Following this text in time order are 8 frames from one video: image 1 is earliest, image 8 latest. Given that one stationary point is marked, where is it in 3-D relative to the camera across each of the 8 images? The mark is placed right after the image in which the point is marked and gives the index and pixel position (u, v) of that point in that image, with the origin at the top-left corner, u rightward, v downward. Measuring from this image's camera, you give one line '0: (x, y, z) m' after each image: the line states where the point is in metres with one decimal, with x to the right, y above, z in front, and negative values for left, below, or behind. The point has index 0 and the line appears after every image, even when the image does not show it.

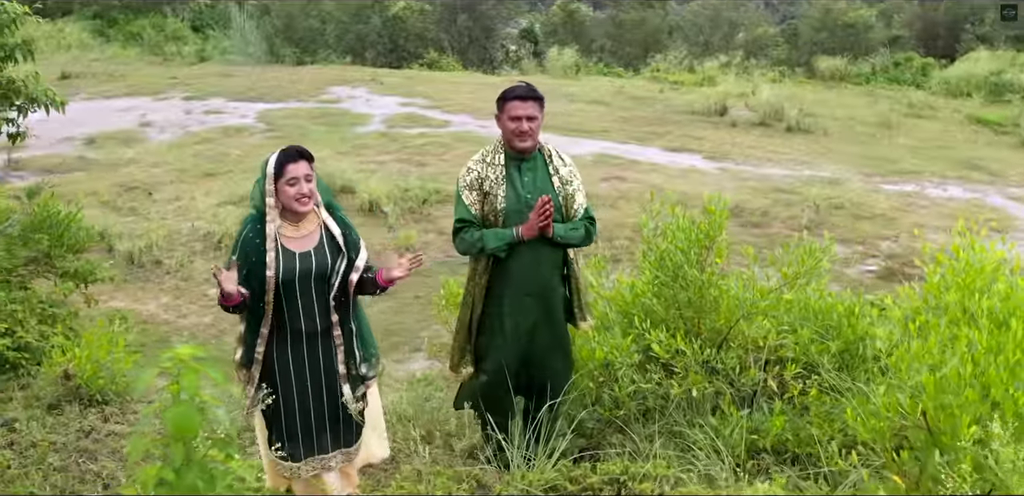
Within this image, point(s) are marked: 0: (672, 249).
0: (+0.6, 0.0, +3.5) m
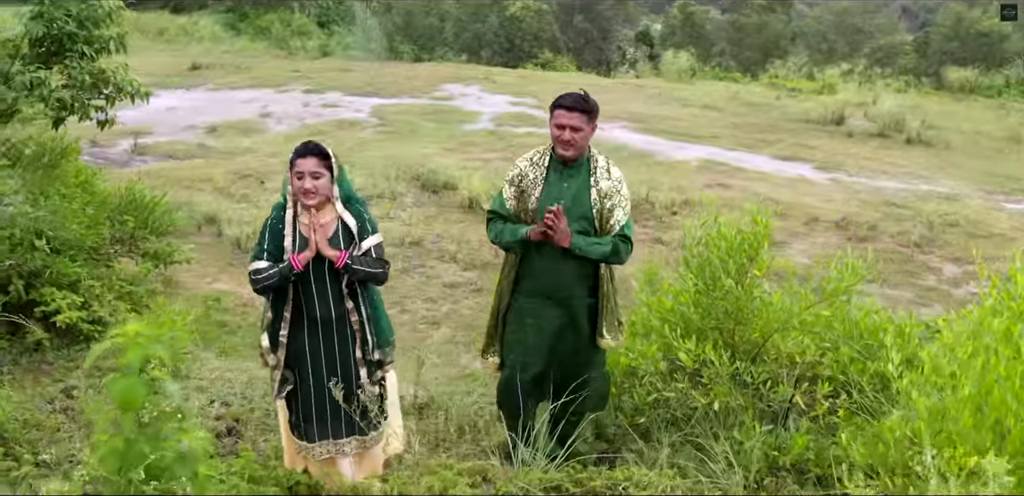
0: (+0.7, 0.0, +3.4) m
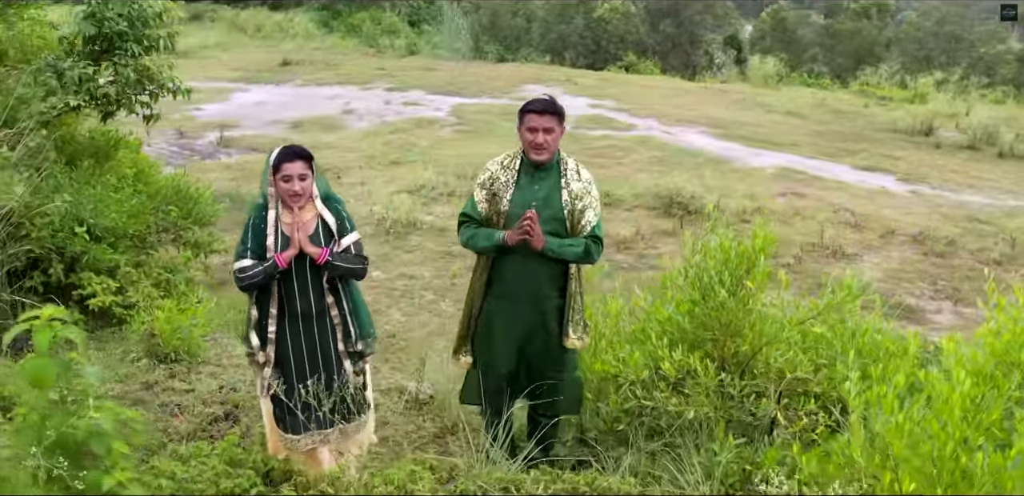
0: (+0.7, -0.1, +3.4) m
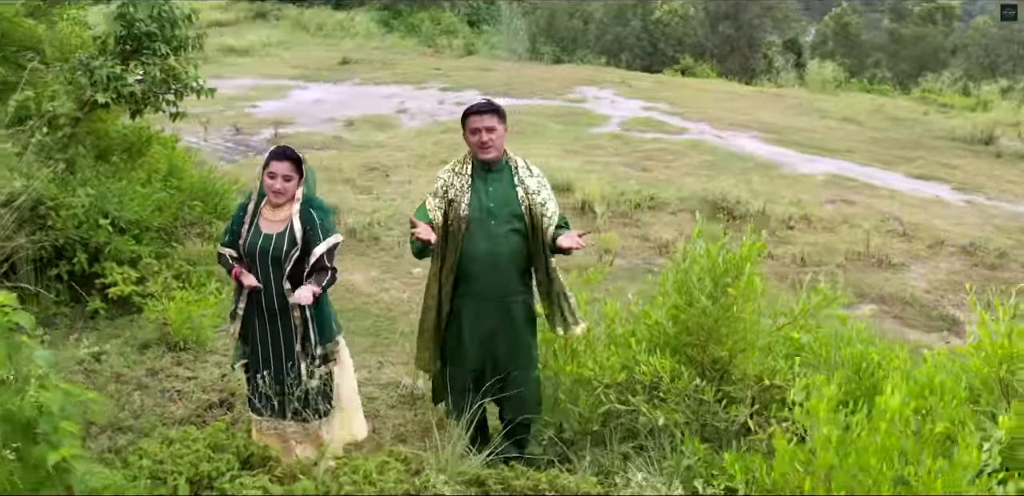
0: (+0.6, -0.1, +3.5) m
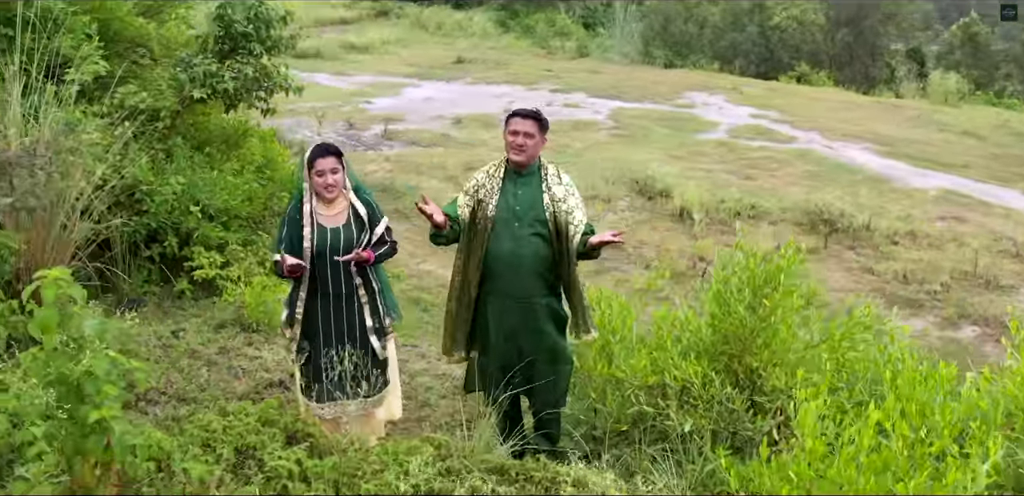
0: (+0.8, -0.1, +3.5) m
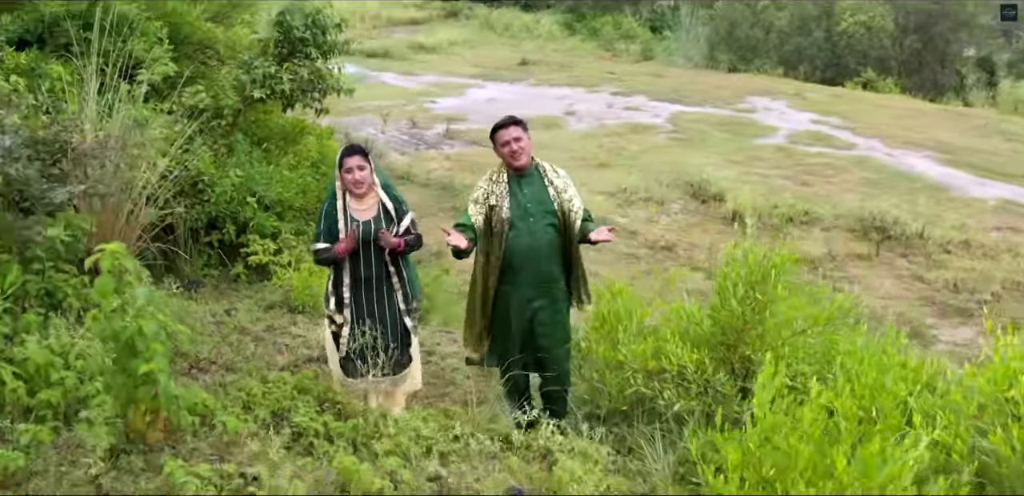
0: (+0.8, -0.1, +3.8) m
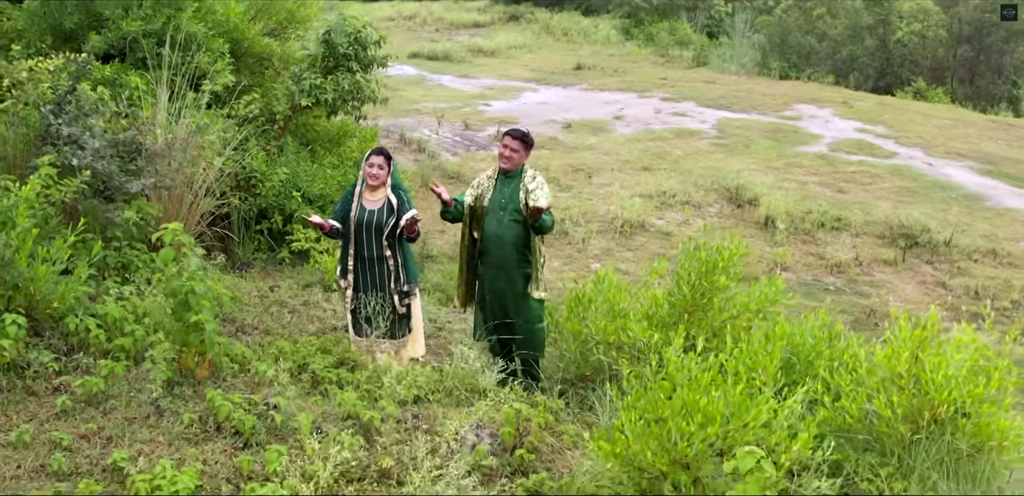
0: (+0.8, -0.1, +4.6) m
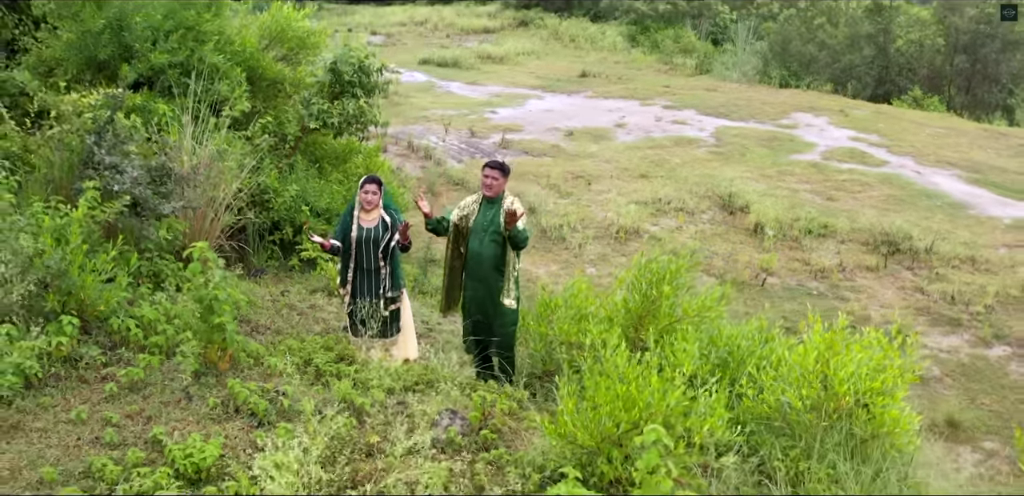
0: (+0.6, -0.2, +5.3) m
